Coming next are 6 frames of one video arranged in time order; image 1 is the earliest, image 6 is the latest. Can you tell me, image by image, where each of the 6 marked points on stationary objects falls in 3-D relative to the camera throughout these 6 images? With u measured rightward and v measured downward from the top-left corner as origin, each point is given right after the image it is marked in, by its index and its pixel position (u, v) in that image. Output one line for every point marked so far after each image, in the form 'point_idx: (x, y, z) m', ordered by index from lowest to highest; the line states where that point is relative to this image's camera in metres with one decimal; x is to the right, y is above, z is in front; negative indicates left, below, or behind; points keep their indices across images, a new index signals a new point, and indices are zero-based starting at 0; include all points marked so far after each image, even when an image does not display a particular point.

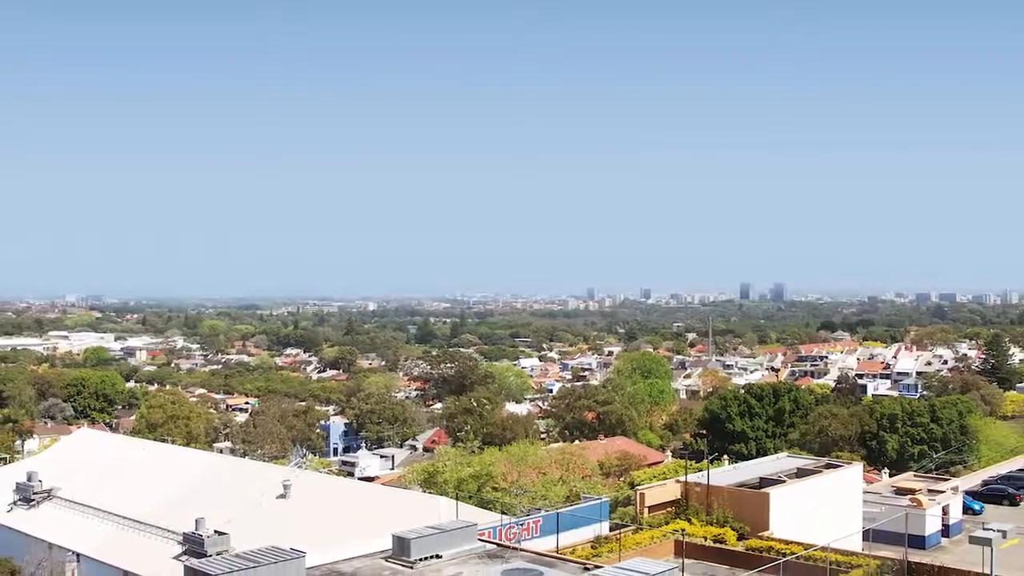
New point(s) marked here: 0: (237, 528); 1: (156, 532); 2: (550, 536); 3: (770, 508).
0: (-6.9, -6.0, +19.3) m
1: (-8.9, -6.0, +19.1) m
2: (+1.0, -6.4, +19.9) m
3: (+6.5, -5.6, +19.7) m
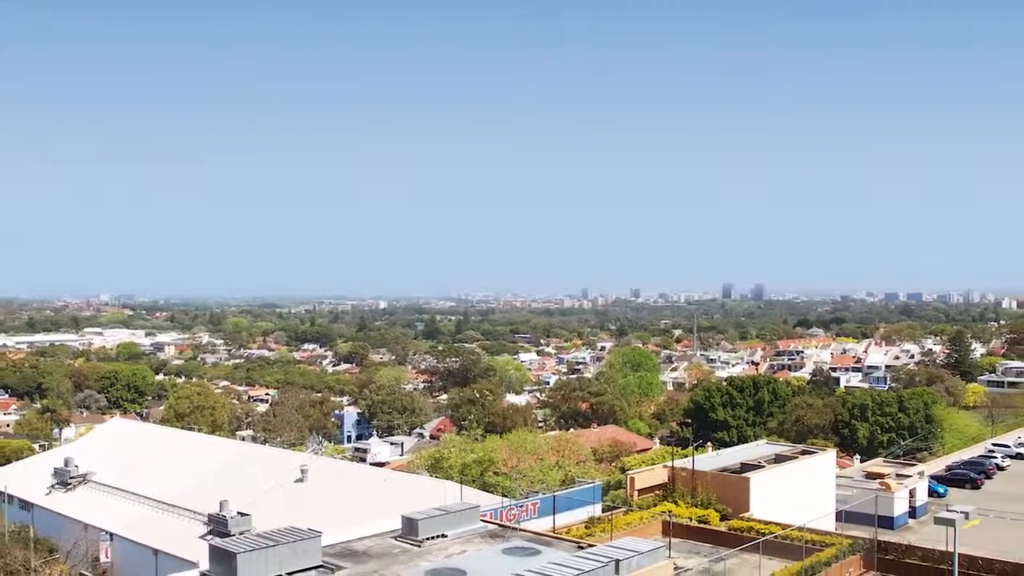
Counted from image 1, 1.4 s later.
0: (-6.9, -6.0, +20.9) m
1: (-8.9, -6.0, +20.8) m
2: (+1.0, -6.4, +21.5) m
3: (+6.5, -5.6, +21.4) m
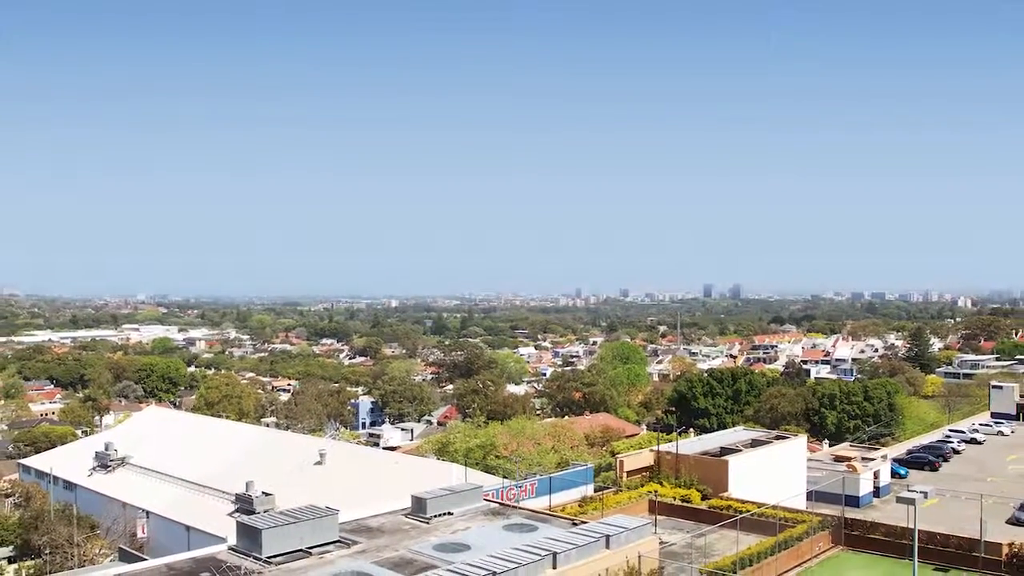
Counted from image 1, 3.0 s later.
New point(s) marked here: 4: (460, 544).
0: (-6.9, -6.0, +23.0) m
1: (-8.9, -6.0, +22.8) m
2: (+1.0, -6.4, +23.6) m
3: (+6.5, -5.6, +23.5) m
4: (-1.3, -6.4, +19.0) m
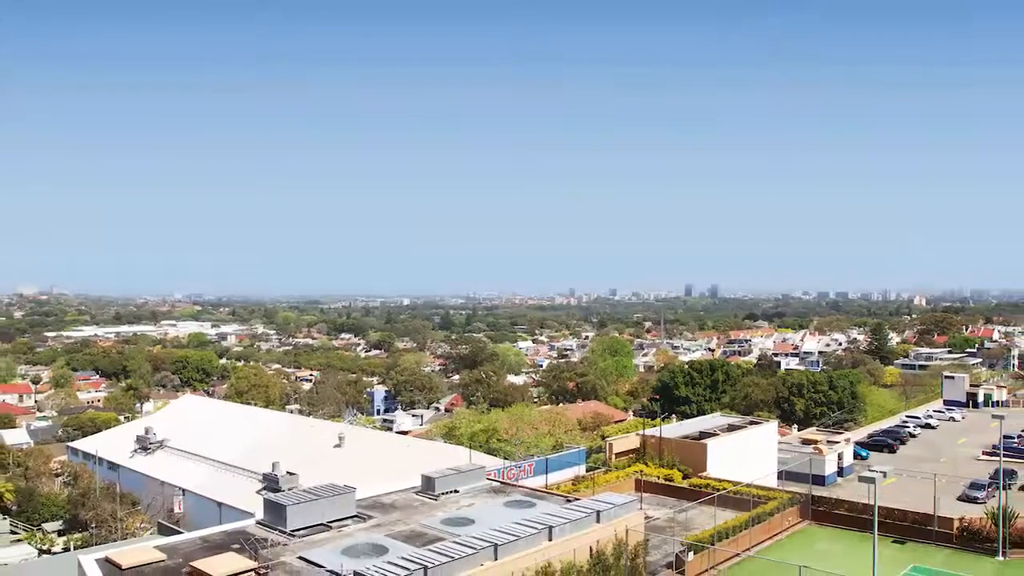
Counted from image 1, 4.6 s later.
0: (-6.9, -6.0, +25.5) m
1: (-8.9, -6.0, +25.4) m
2: (+1.0, -6.4, +26.2) m
3: (+6.5, -5.6, +26.0) m
4: (-1.3, -6.4, +21.6) m
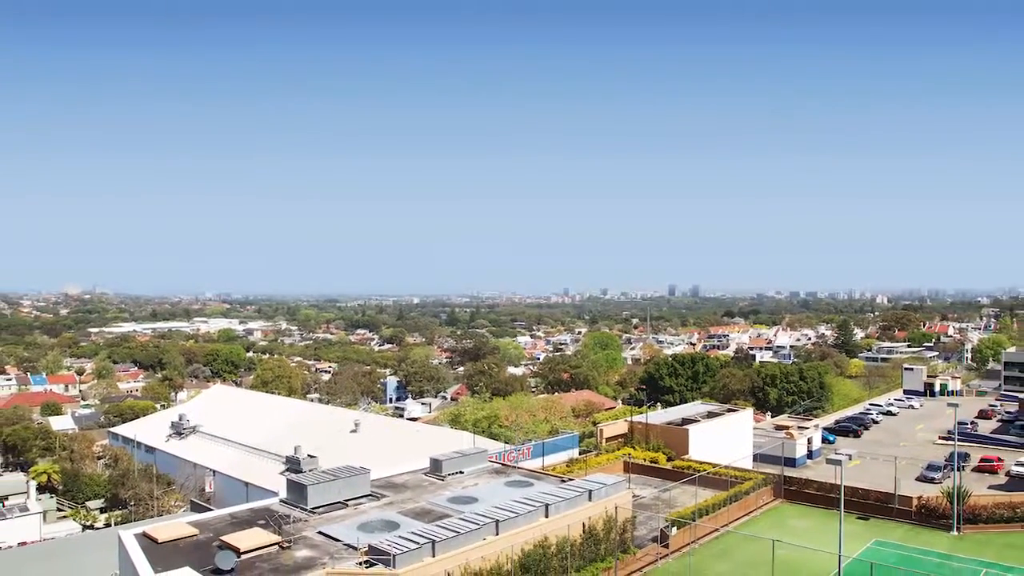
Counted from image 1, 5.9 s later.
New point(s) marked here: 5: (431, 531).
0: (-6.9, -6.0, +28.2) m
1: (-8.9, -6.0, +28.0) m
2: (+1.0, -6.4, +28.8) m
3: (+6.5, -5.6, +28.7) m
4: (-1.3, -6.4, +24.2) m
5: (-2.1, -6.2, +19.8) m
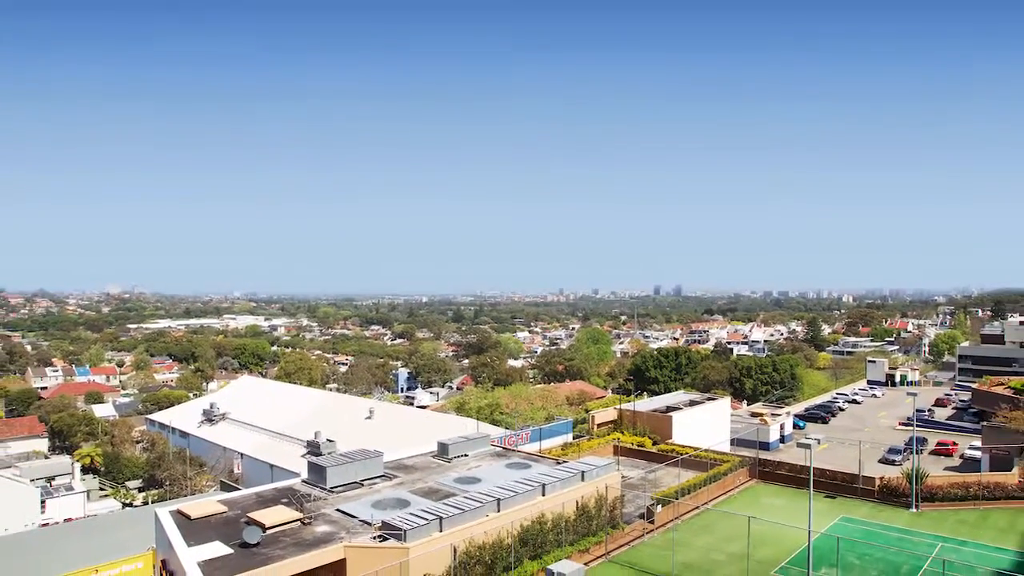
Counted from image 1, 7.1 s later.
0: (-6.9, -6.0, +31.1) m
1: (-8.9, -6.0, +30.9) m
2: (+1.0, -6.4, +31.7) m
3: (+6.5, -5.6, +31.6) m
4: (-1.3, -6.4, +27.1) m
5: (-2.0, -6.2, +22.7) m
